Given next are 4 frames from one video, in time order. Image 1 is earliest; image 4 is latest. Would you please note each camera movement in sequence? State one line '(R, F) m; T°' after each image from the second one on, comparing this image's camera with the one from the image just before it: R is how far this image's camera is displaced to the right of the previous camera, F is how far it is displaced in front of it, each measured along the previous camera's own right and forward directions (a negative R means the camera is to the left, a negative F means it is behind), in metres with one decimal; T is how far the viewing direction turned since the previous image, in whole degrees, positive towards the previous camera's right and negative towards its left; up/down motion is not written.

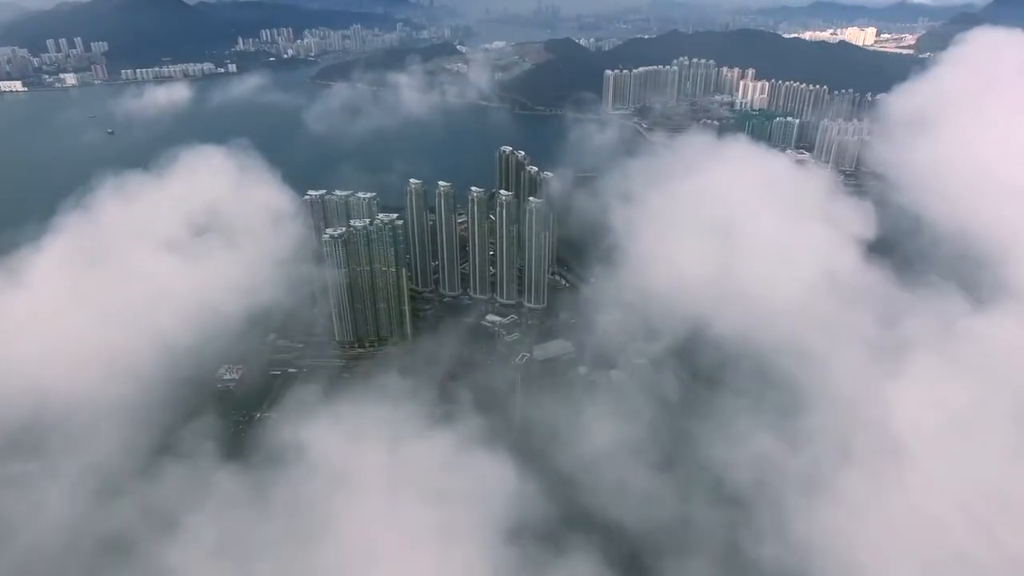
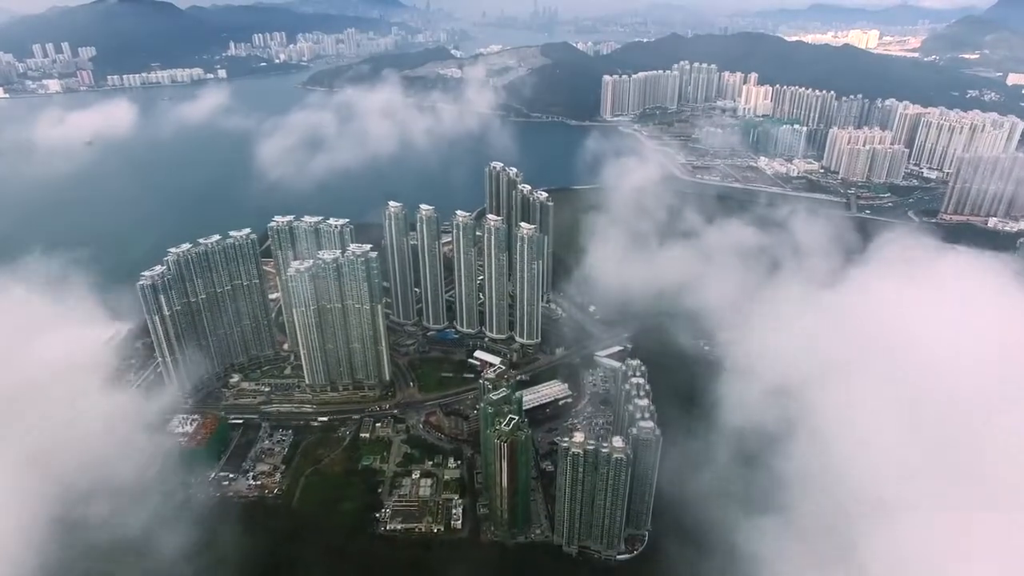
(+0.4, +2.5) m; 0°
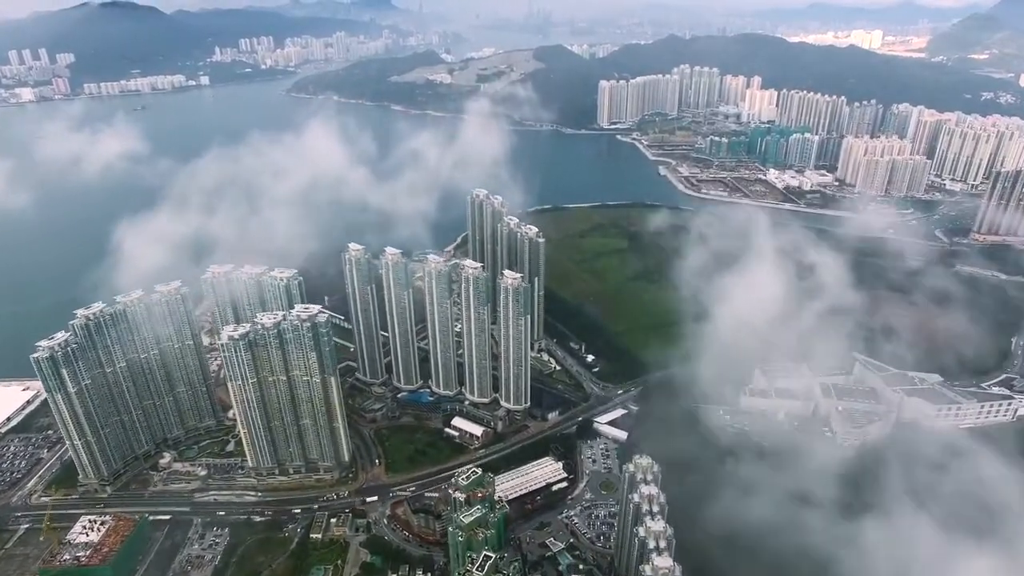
(+0.5, +3.7) m; 0°
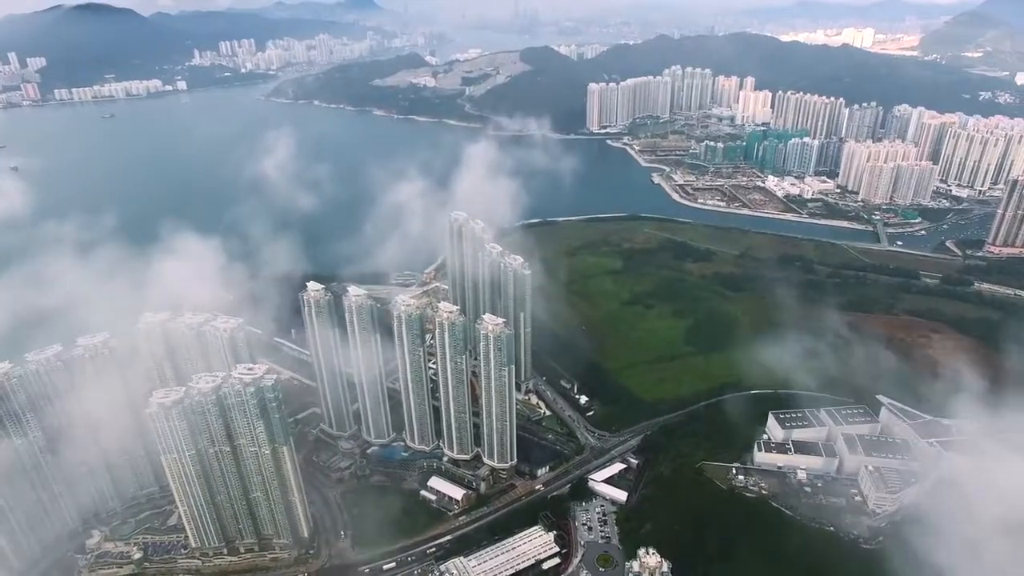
(+0.3, +2.5) m; +1°
